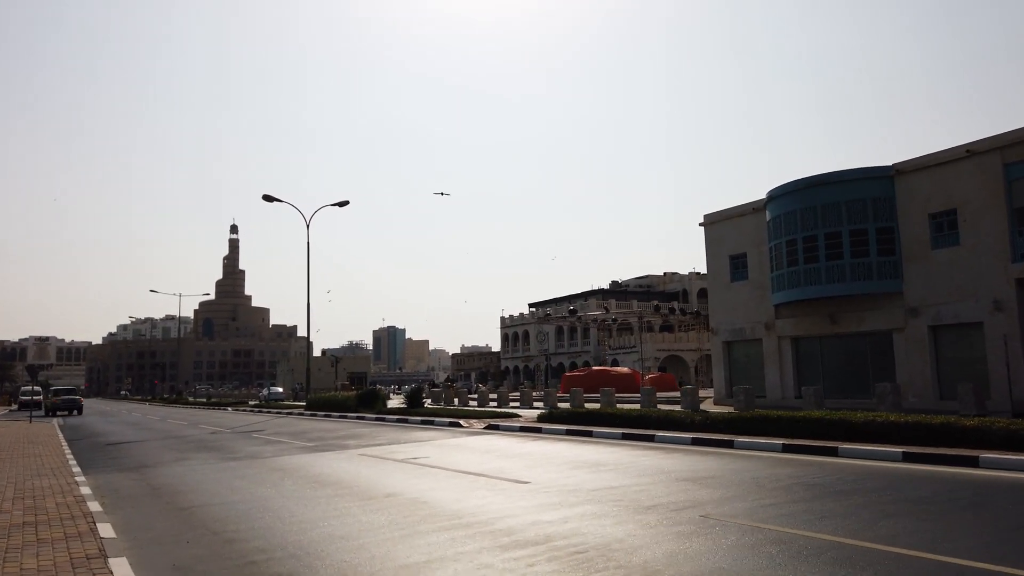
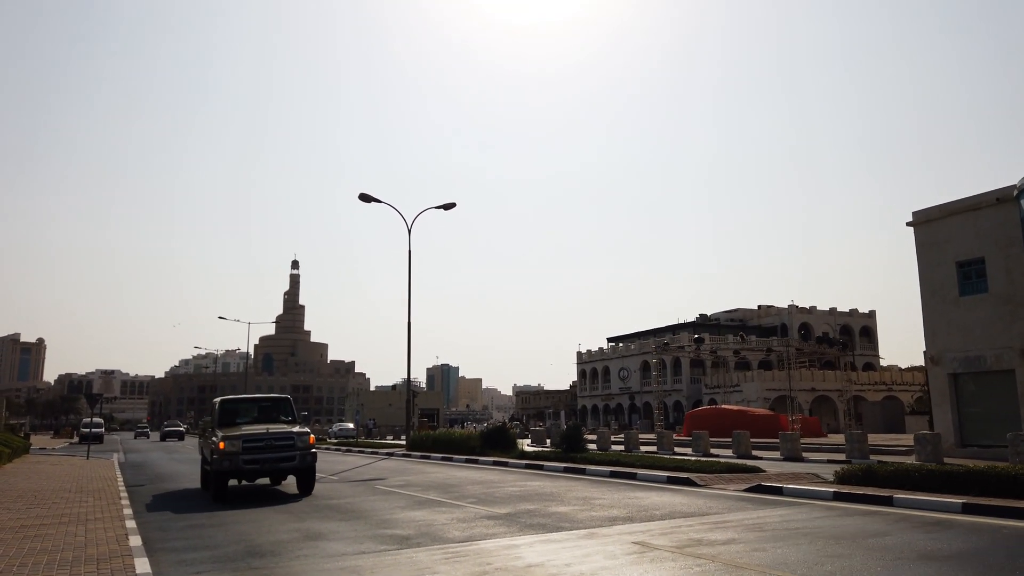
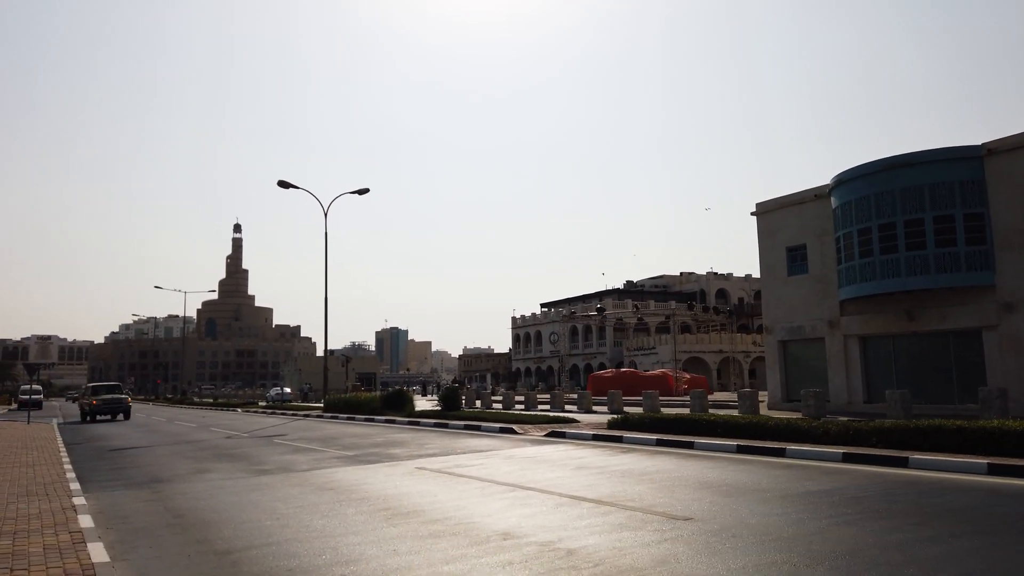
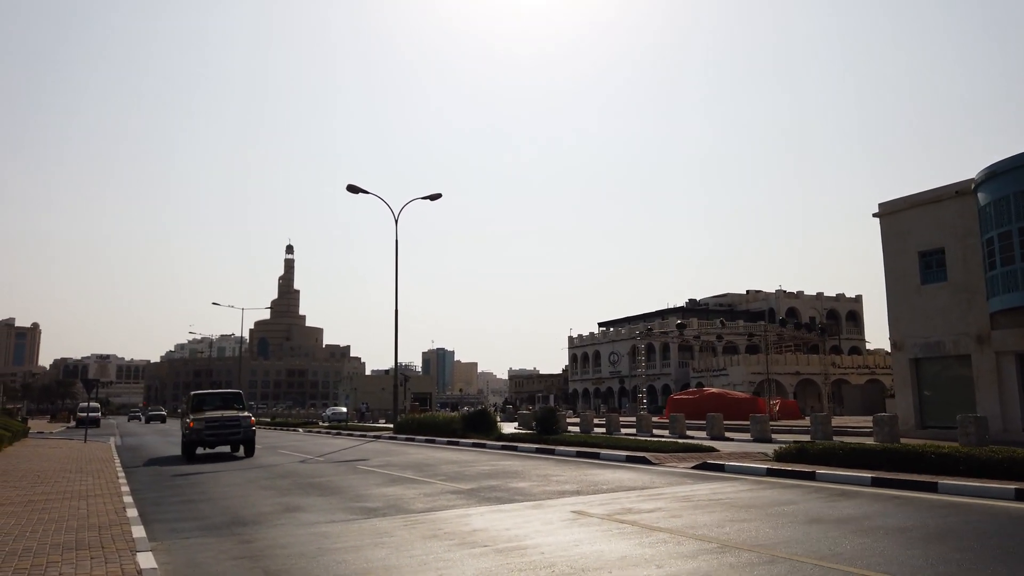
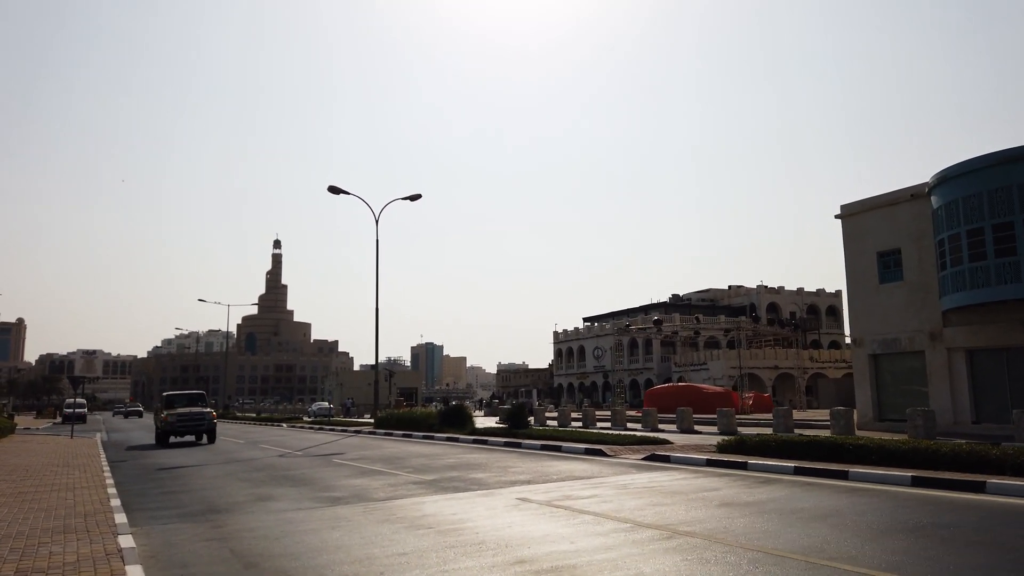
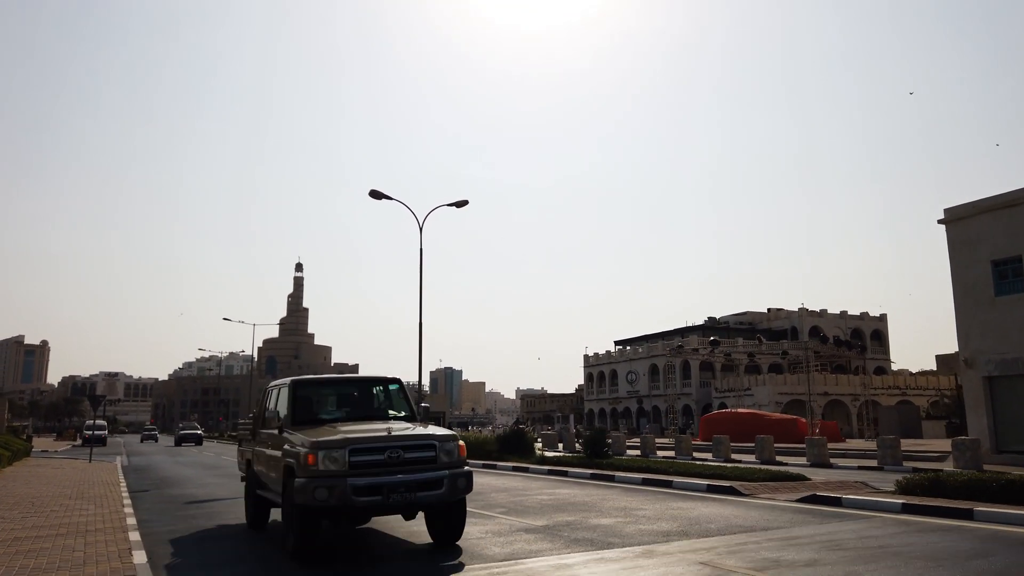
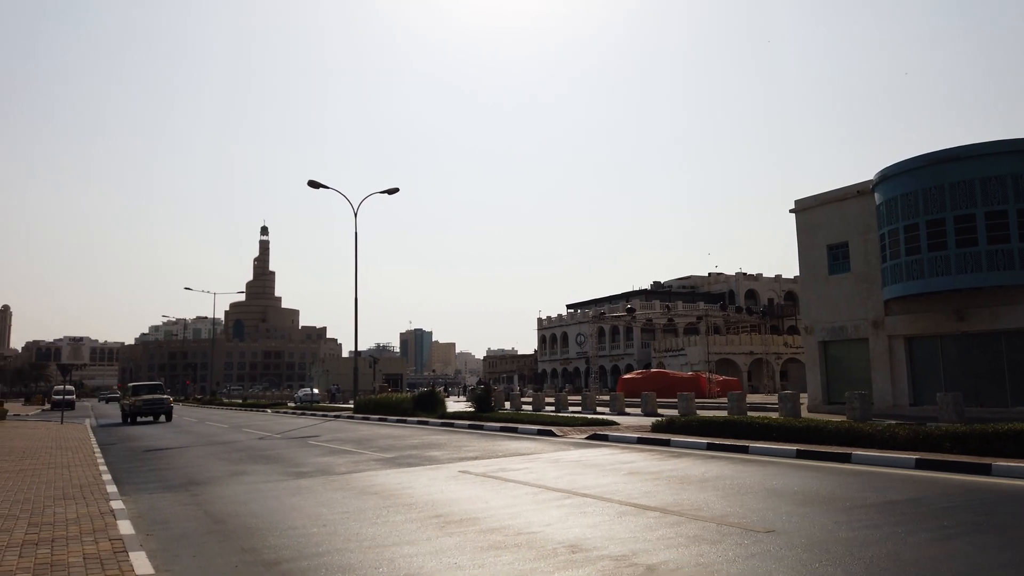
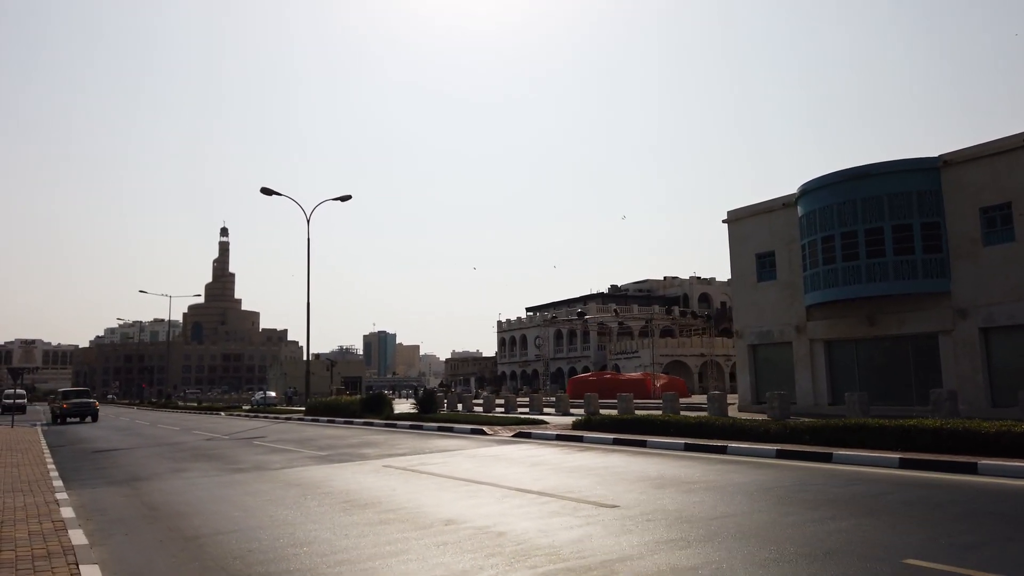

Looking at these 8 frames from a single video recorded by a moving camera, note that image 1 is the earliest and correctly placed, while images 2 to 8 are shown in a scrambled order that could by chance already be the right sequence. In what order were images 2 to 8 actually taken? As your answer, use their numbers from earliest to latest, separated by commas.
8, 3, 7, 5, 4, 2, 6
